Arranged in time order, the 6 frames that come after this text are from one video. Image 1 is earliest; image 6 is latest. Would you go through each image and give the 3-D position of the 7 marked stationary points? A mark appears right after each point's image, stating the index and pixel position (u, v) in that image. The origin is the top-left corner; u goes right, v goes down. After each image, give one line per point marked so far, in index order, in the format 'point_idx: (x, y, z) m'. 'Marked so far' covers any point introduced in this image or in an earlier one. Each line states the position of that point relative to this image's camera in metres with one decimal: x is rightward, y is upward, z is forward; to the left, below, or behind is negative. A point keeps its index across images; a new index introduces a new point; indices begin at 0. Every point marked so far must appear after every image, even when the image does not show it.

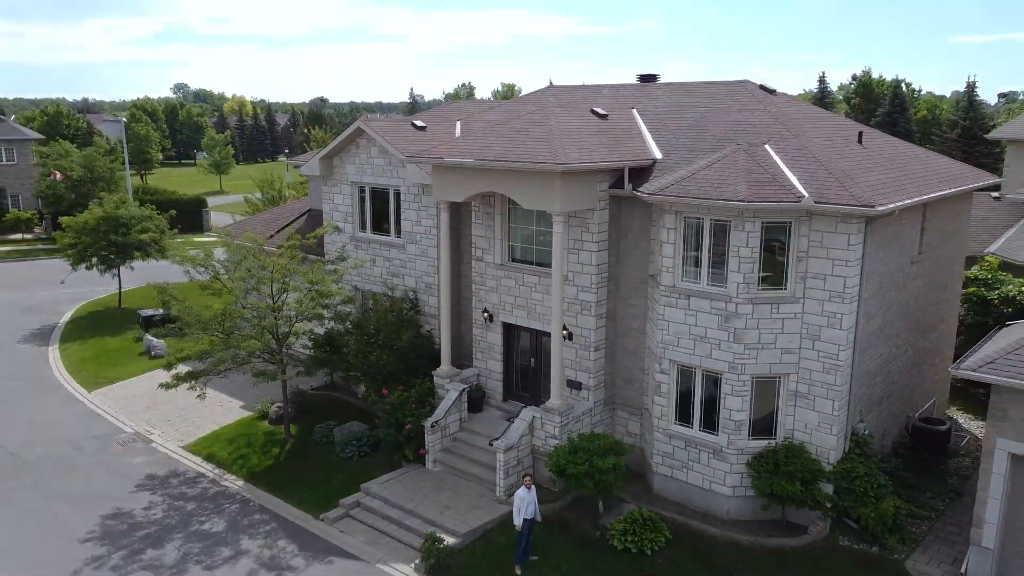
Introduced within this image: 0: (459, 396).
0: (-0.8, -1.6, +14.8) m
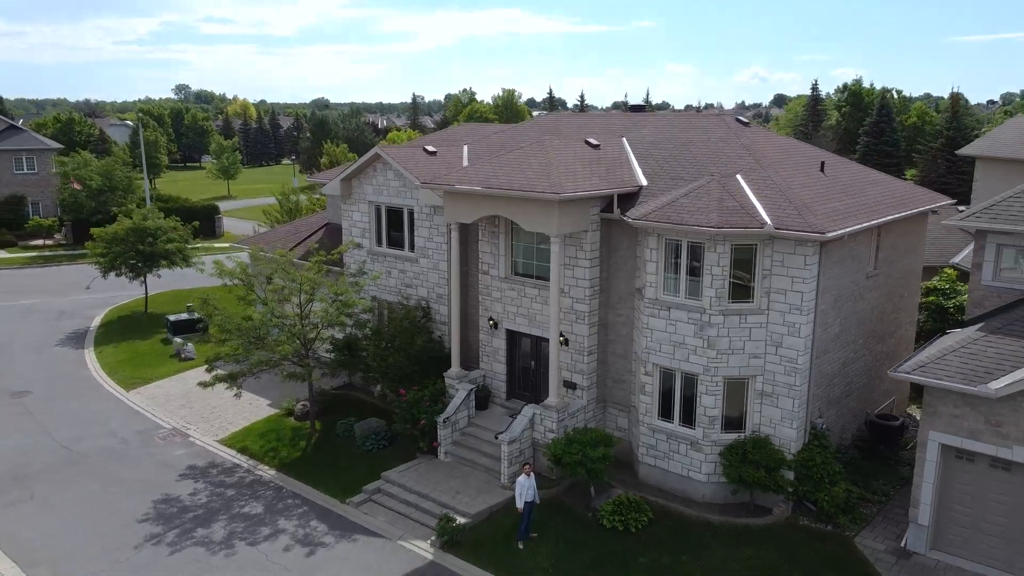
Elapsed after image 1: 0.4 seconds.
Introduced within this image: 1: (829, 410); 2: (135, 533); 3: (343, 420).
0: (-0.8, -1.8, +16.6) m
1: (+4.8, -1.8, +14.6) m
2: (-5.5, -3.6, +14.2) m
3: (-3.2, -2.5, +18.3) m
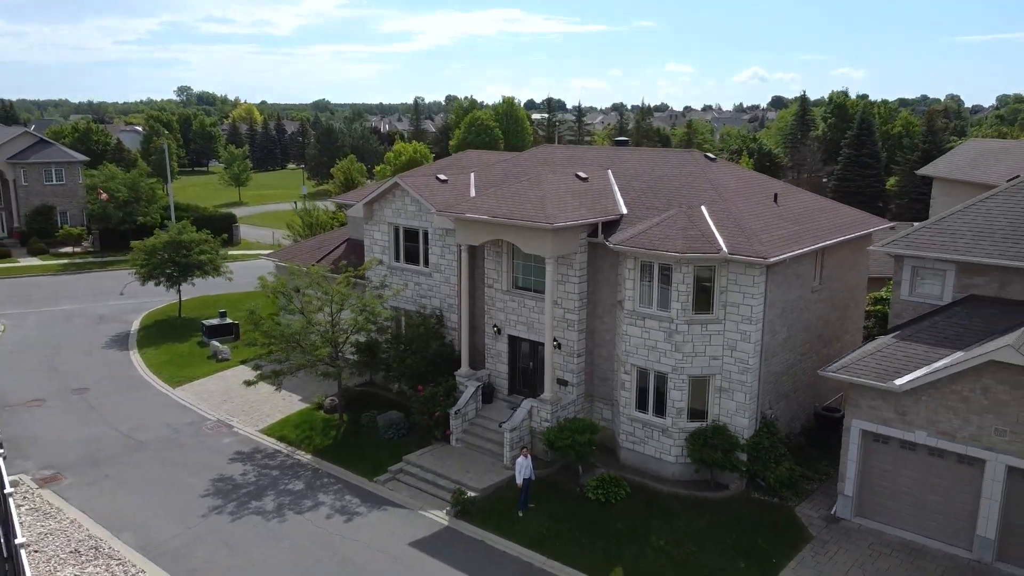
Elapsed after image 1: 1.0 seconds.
0: (-0.7, -2.0, +19.5) m
1: (+4.8, -2.1, +17.4) m
2: (-5.5, -3.8, +17.0) m
3: (-3.2, -2.7, +21.2) m
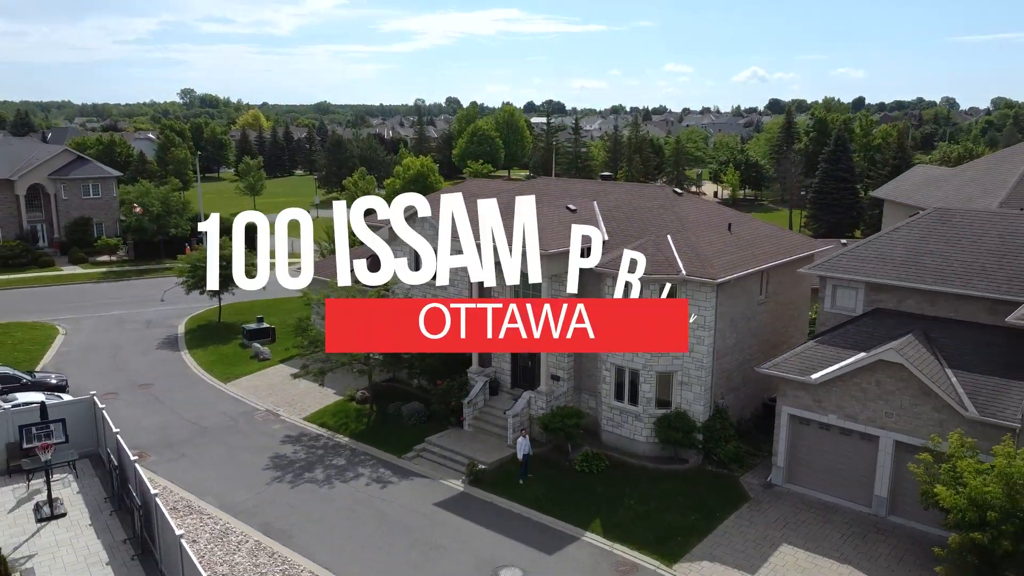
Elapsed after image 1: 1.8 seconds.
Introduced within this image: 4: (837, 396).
0: (-0.7, -2.3, +23.6) m
1: (+4.8, -2.4, +21.5) m
2: (-5.4, -4.1, +21.2) m
3: (-3.1, -3.0, +25.3) m
4: (+6.1, -2.0, +18.2) m
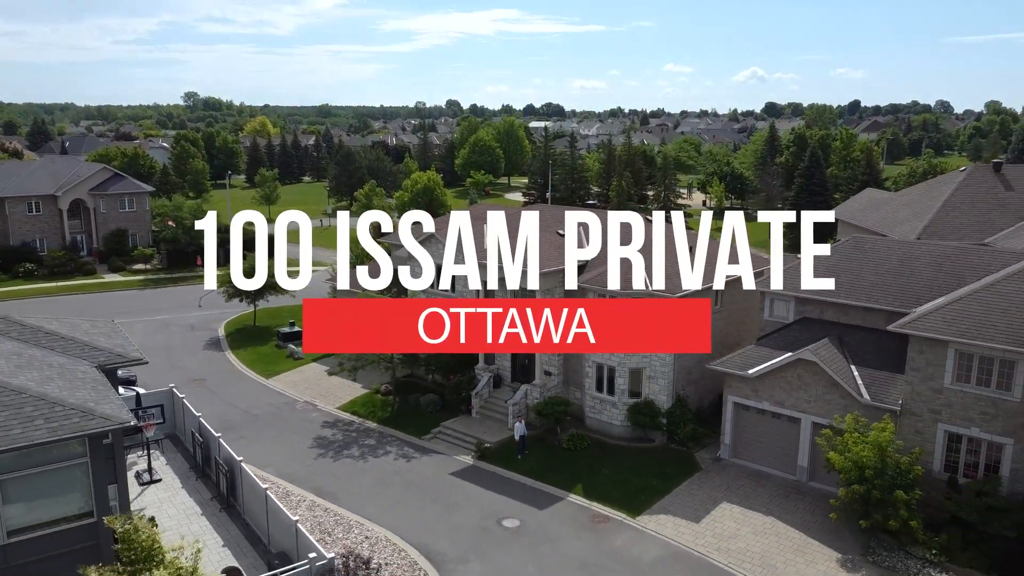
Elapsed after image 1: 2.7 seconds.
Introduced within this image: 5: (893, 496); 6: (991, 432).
0: (-0.7, -2.7, +28.5) m
1: (+4.8, -2.7, +26.4) m
2: (-5.4, -4.4, +26.0) m
3: (-3.1, -3.4, +30.1) m
4: (+6.1, -2.3, +23.1) m
5: (+7.4, -4.0, +18.8) m
6: (+9.5, -2.8, +19.1) m
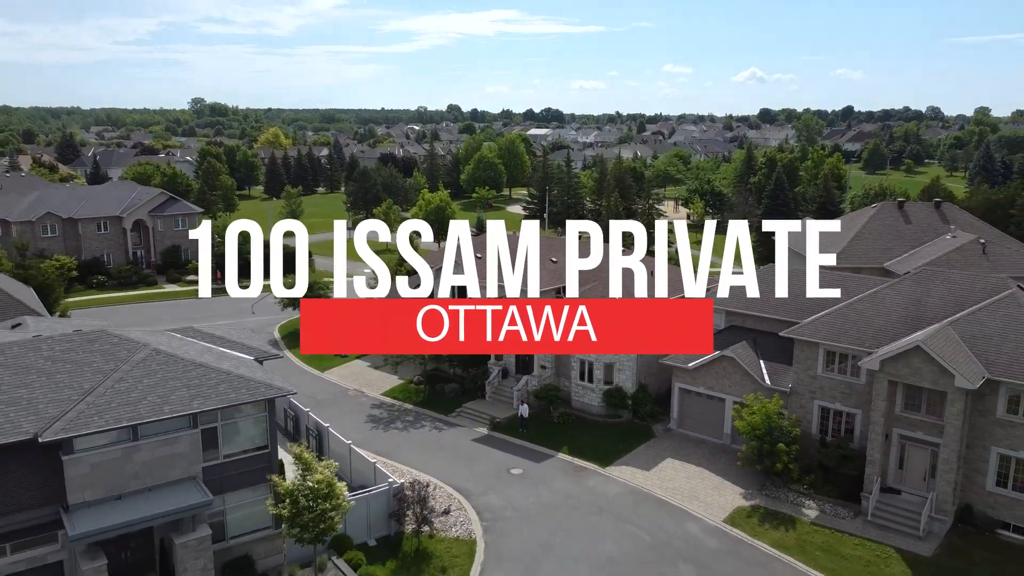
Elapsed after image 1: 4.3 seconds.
0: (-0.5, -3.2, +37.2) m
1: (+5.0, -3.2, +35.1) m
2: (-5.3, -5.0, +34.8) m
3: (-3.0, -3.9, +38.9) m
4: (+6.3, -2.9, +31.8) m
5: (+7.6, -4.6, +27.5) m
6: (+9.6, -3.4, +27.9) m
